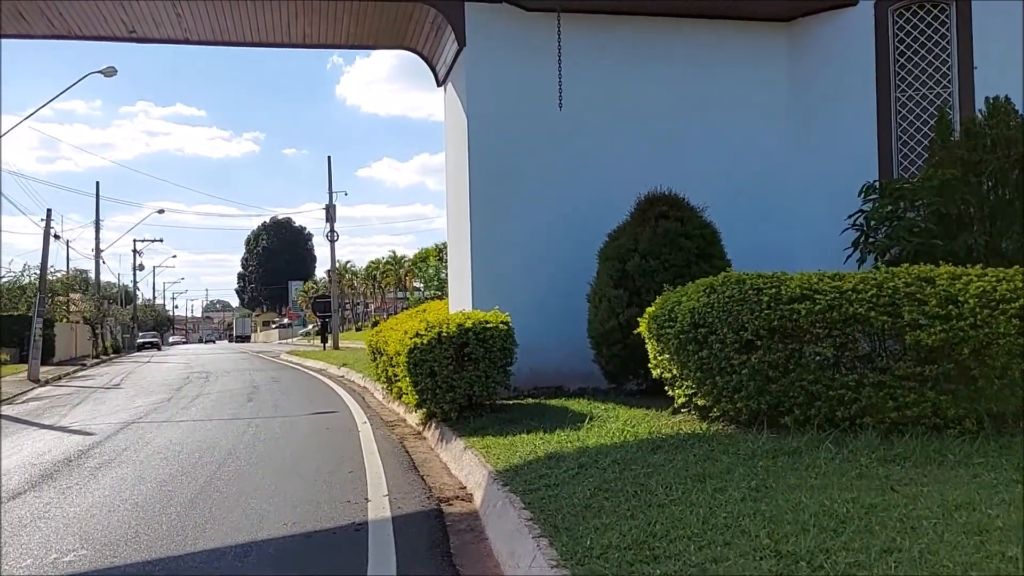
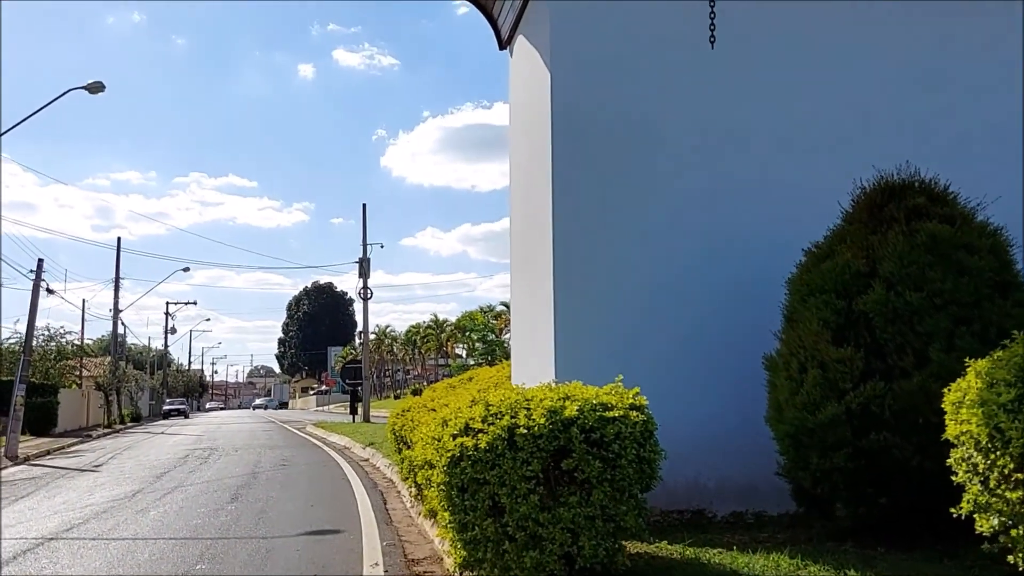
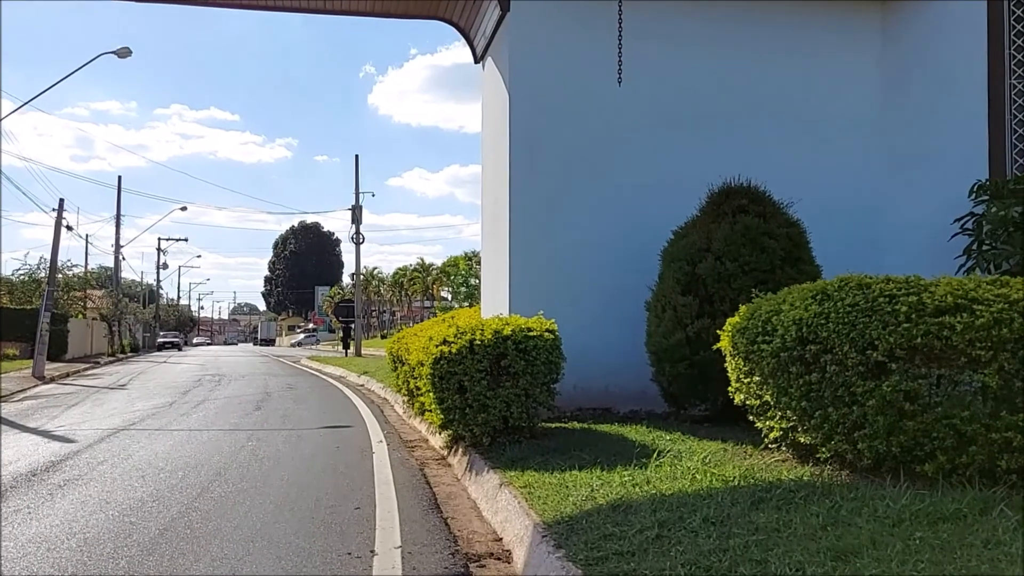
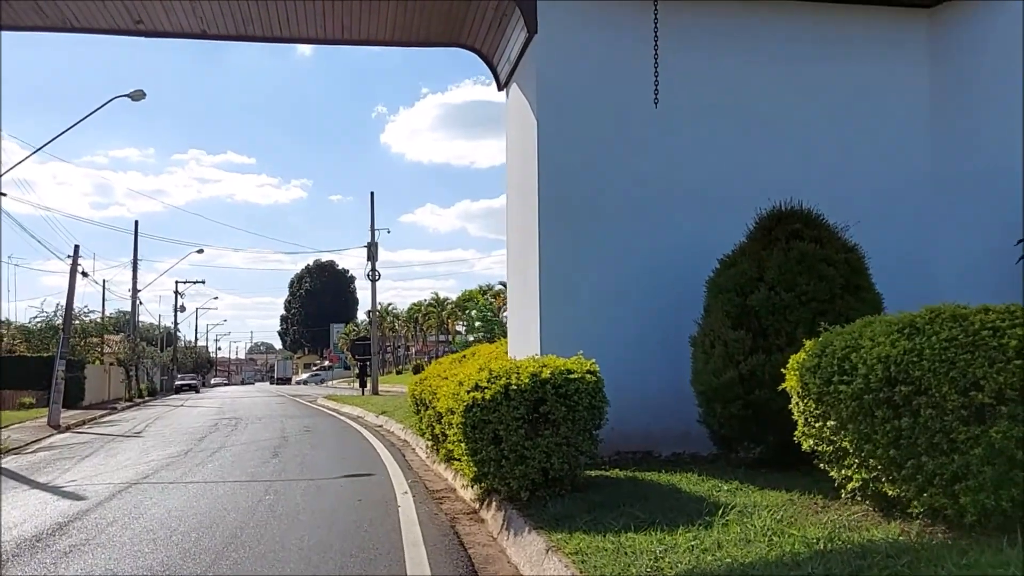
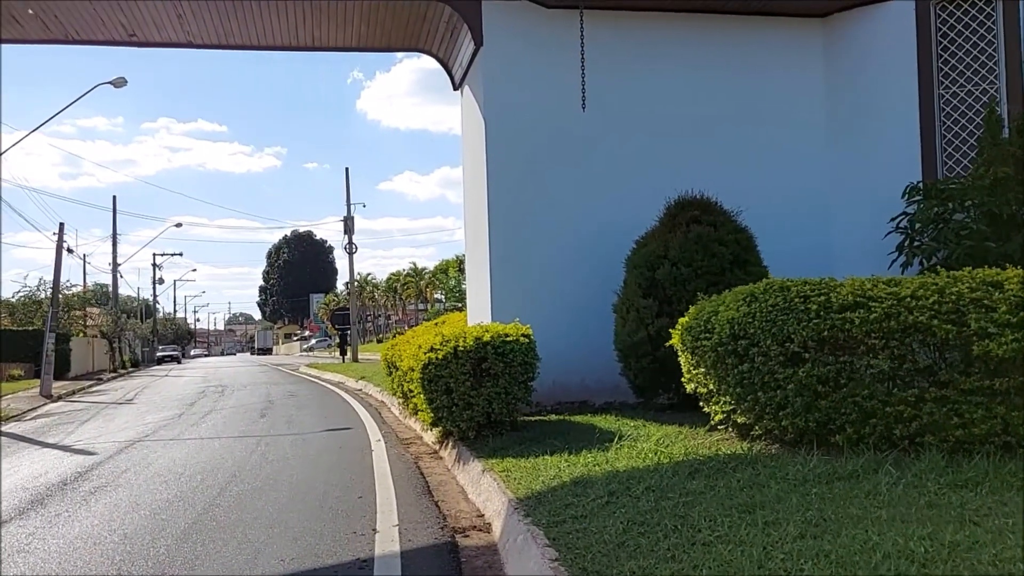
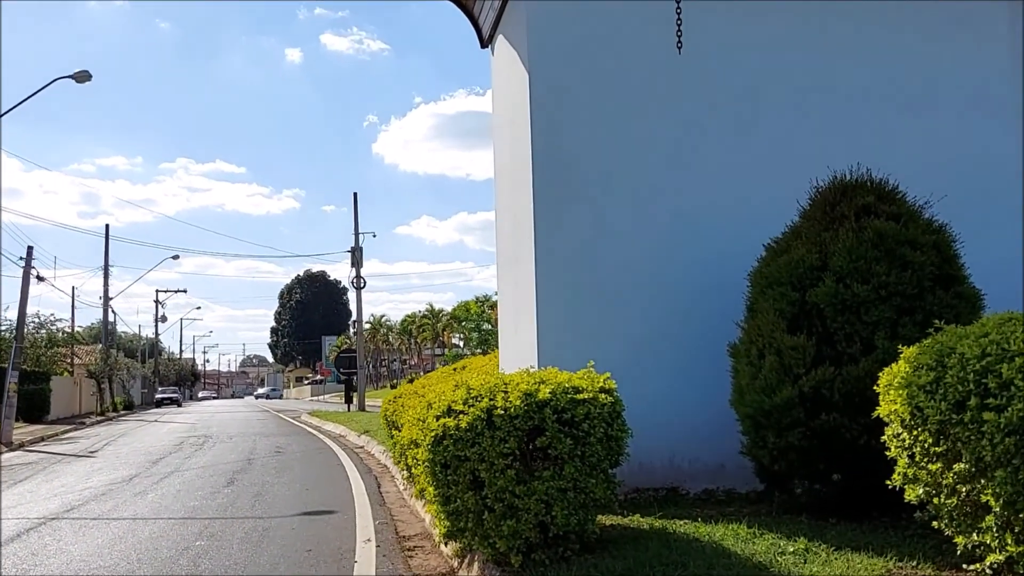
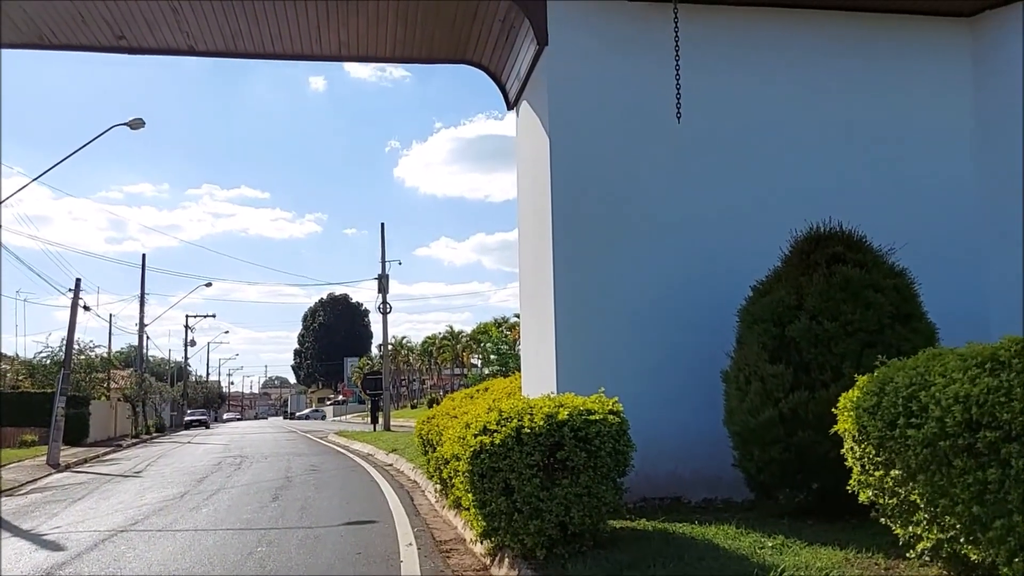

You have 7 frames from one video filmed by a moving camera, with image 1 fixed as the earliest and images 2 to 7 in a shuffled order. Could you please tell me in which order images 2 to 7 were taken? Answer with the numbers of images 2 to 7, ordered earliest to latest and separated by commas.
5, 3, 4, 7, 6, 2
